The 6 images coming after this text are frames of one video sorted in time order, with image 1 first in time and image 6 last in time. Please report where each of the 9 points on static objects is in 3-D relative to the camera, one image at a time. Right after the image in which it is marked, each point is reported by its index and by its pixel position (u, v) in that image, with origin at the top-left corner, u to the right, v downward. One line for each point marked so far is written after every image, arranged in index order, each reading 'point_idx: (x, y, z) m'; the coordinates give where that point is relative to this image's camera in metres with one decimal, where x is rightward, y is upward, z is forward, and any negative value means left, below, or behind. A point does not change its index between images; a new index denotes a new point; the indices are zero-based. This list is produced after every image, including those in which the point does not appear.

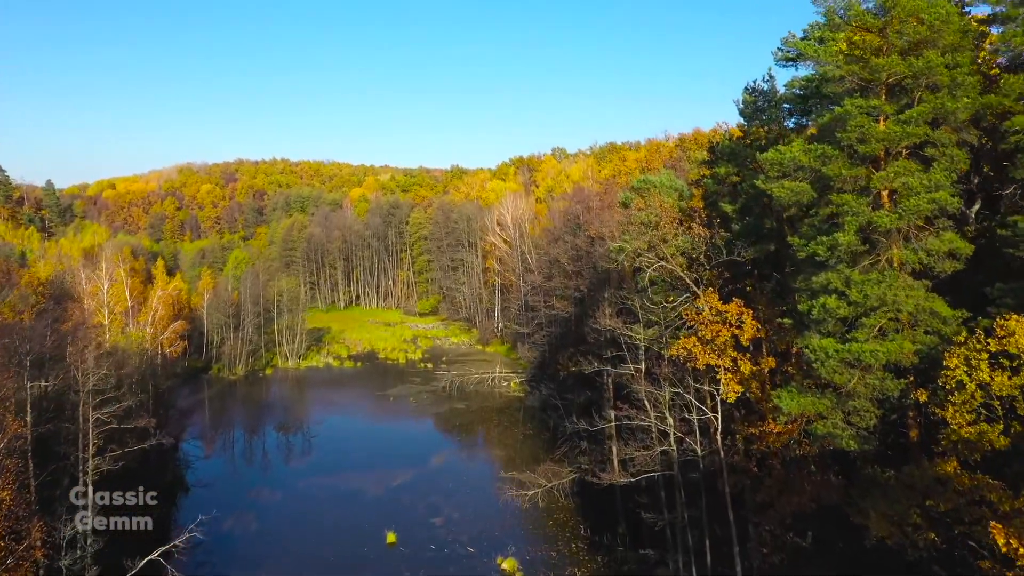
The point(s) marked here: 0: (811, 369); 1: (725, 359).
0: (+5.5, -1.5, +11.1) m
1: (+4.3, -1.4, +12.1) m
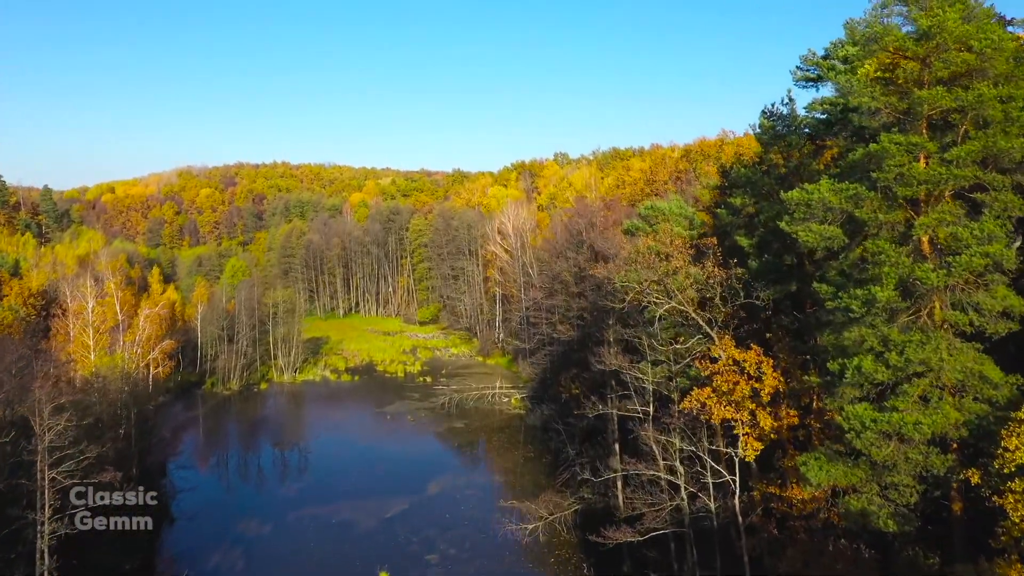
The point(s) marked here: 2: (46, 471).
0: (+5.5, -2.4, +10.0) m
1: (+4.2, -2.3, +11.0) m
2: (-8.6, -3.4, +11.2) m
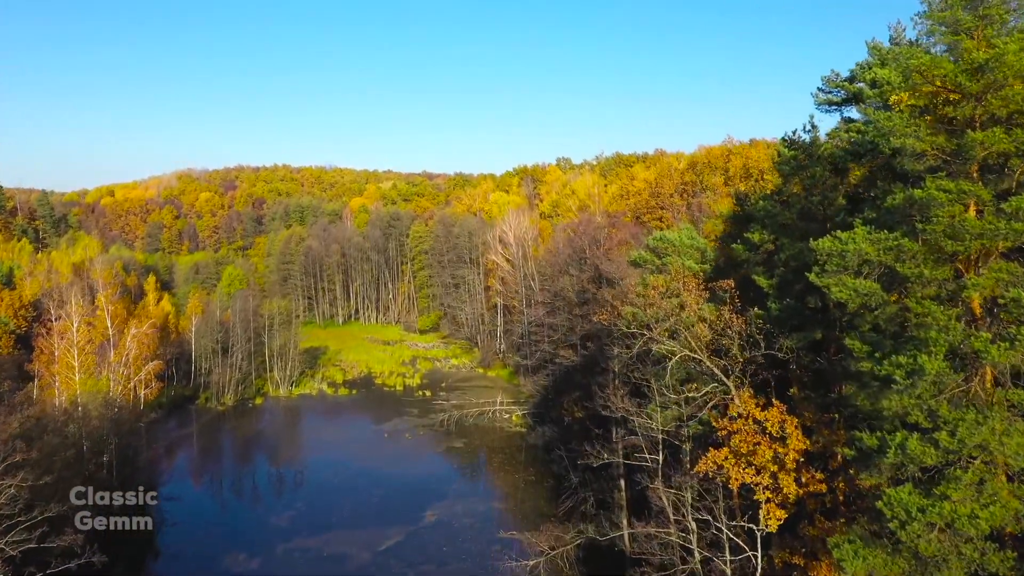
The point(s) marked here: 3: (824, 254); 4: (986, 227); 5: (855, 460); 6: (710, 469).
0: (+5.4, -3.3, +8.9) m
1: (+4.2, -3.2, +9.9) m
2: (-8.6, -4.2, +10.2) m
3: (+4.8, +0.5, +9.1) m
4: (+6.1, +0.8, +7.7) m
5: (+5.3, -2.6, +9.4) m
6: (+3.6, -3.3, +10.8) m
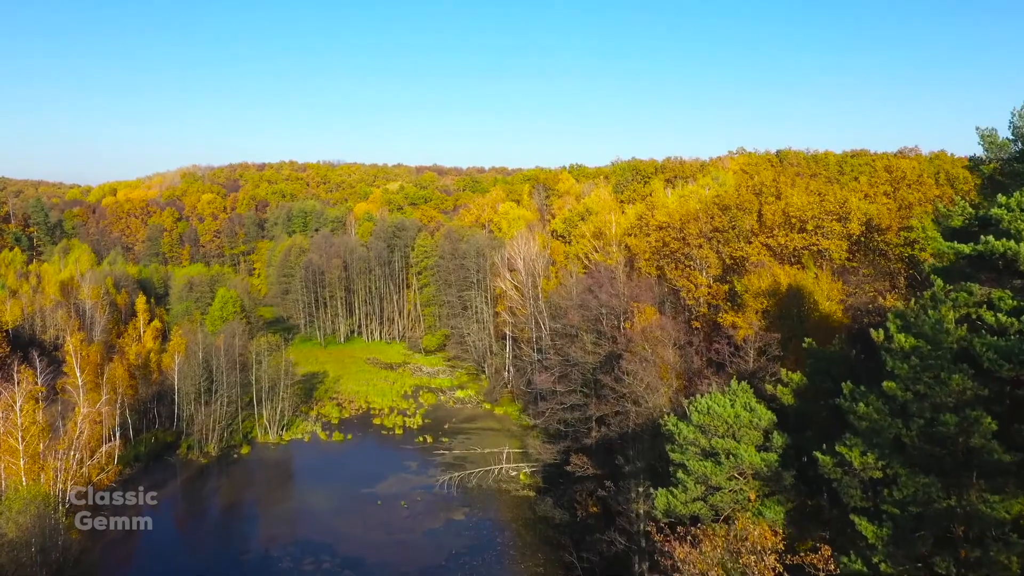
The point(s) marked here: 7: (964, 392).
0: (+5.3, -6.8, +5.3) m
1: (+4.0, -6.7, +6.3) m
2: (-8.8, -7.6, +6.9) m
3: (+4.6, -3.0, +5.5) m
4: (+5.9, -2.8, +4.0) m
5: (+5.1, -6.2, +5.8) m
6: (+3.4, -6.8, +7.3) m
7: (+6.6, -1.4, +8.6) m
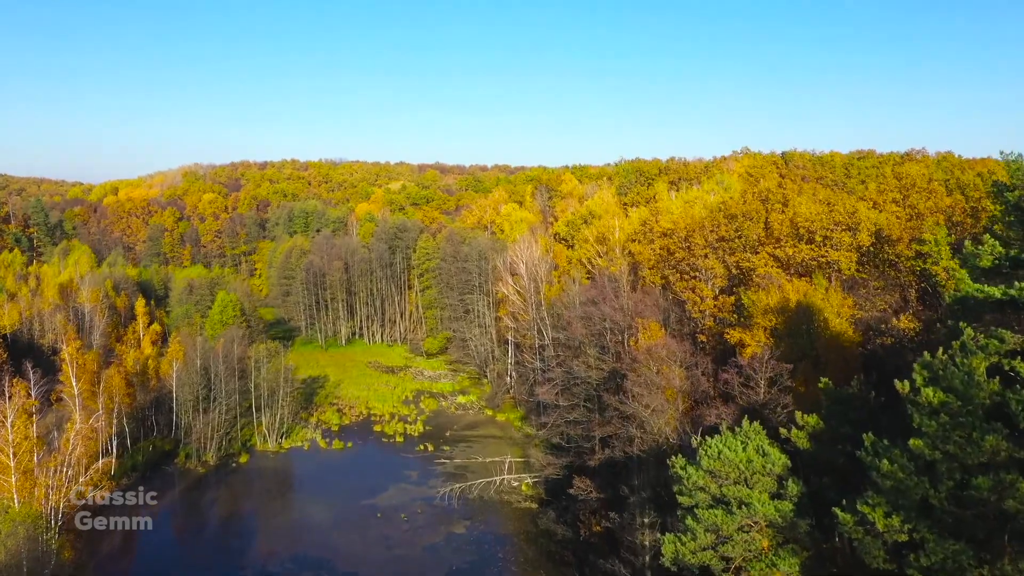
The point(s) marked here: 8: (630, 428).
0: (+5.2, -7.5, +4.8) m
1: (+4.0, -7.4, +5.8) m
2: (-8.8, -8.2, +6.4) m
3: (+4.6, -3.7, +4.9) m
4: (+5.9, -3.5, +3.4) m
5: (+5.1, -6.9, +5.2) m
6: (+3.4, -7.4, +6.8) m
7: (+6.6, -2.1, +8.0) m
8: (+3.6, -4.3, +18.9) m
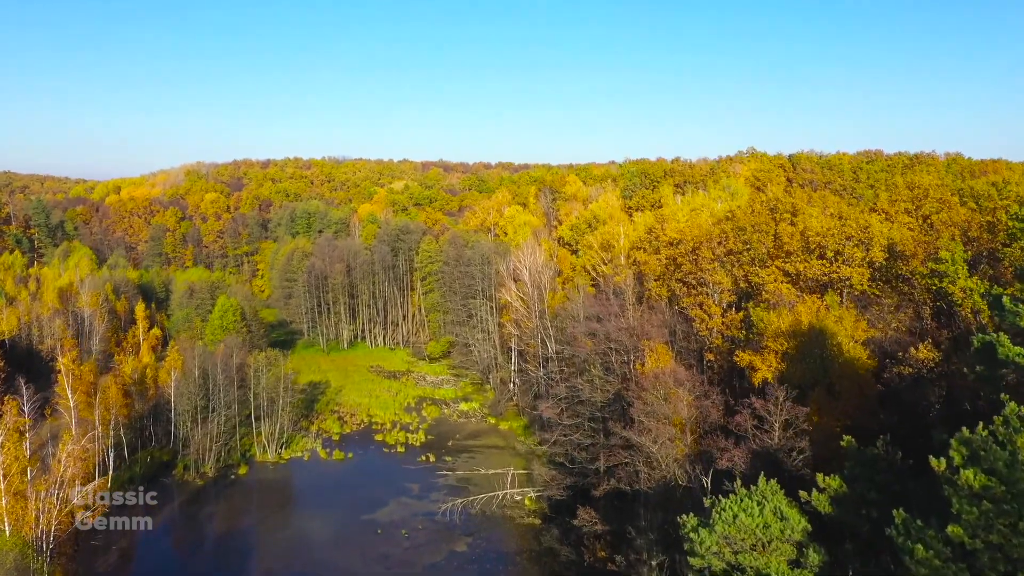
0: (+5.2, -8.4, +4.2) m
1: (+4.0, -8.2, +5.2) m
2: (-8.8, -9.1, +5.9) m
3: (+4.6, -4.6, +4.3) m
4: (+5.9, -4.4, +2.8) m
5: (+5.1, -7.8, +4.6) m
6: (+3.4, -8.3, +6.2) m
7: (+6.6, -3.0, +7.3) m
8: (+3.7, -5.1, +18.2) m
